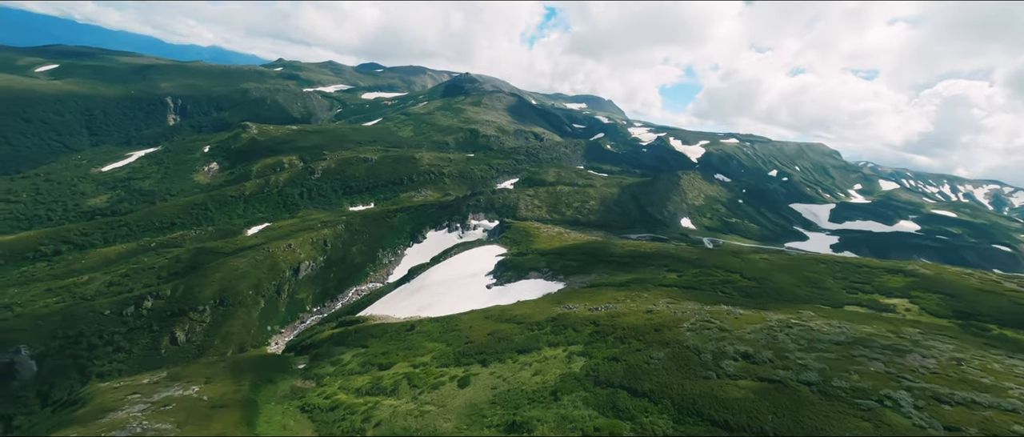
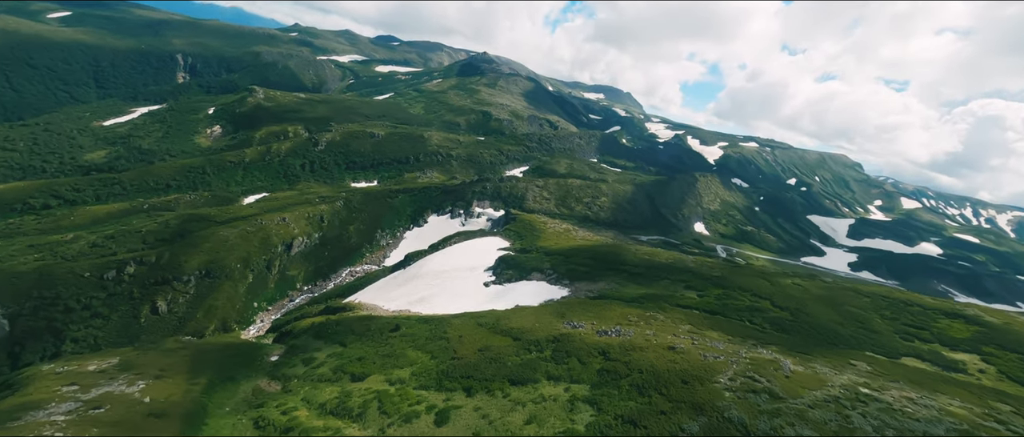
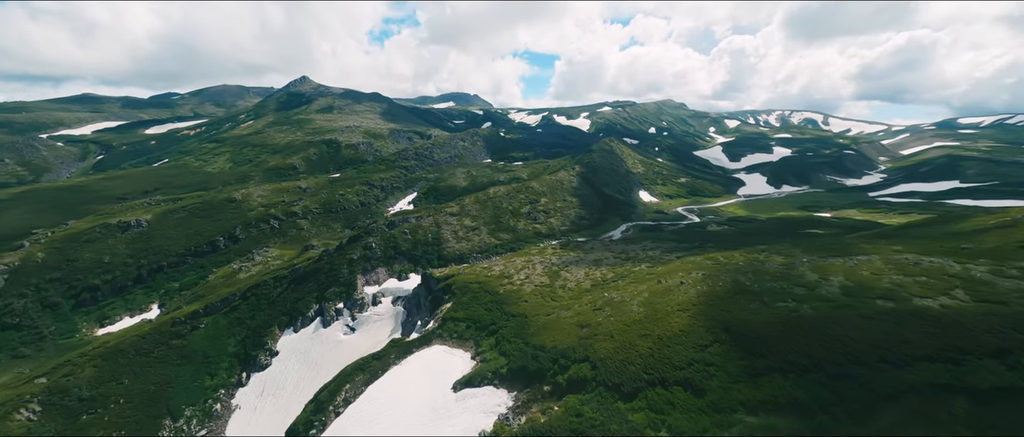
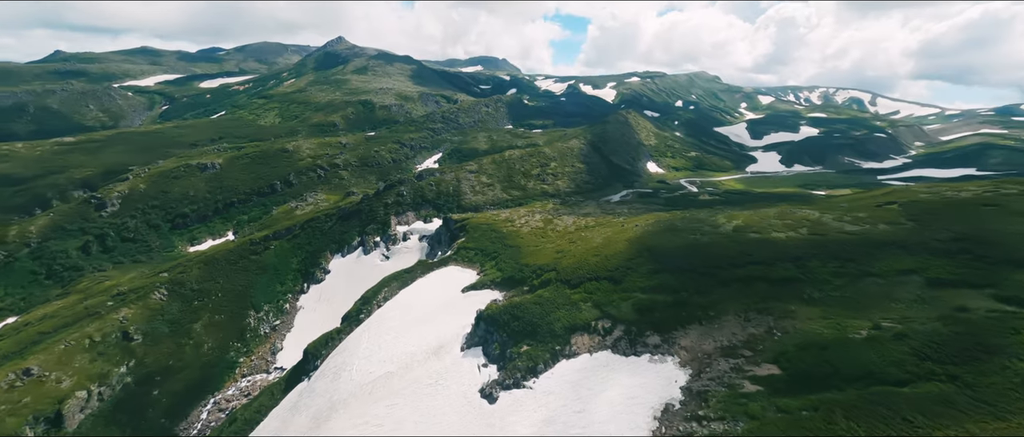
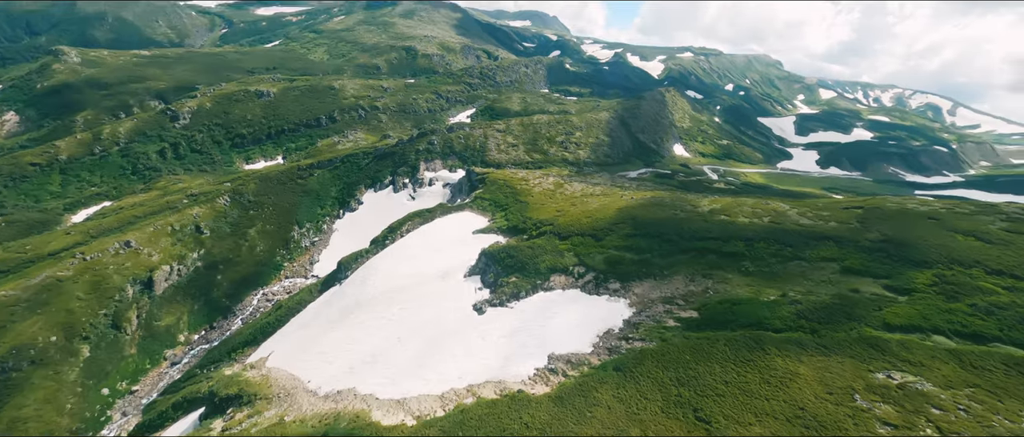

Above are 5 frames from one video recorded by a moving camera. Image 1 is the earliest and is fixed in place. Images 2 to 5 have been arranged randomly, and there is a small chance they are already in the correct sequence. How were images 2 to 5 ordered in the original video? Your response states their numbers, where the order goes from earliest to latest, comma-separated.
2, 5, 4, 3
